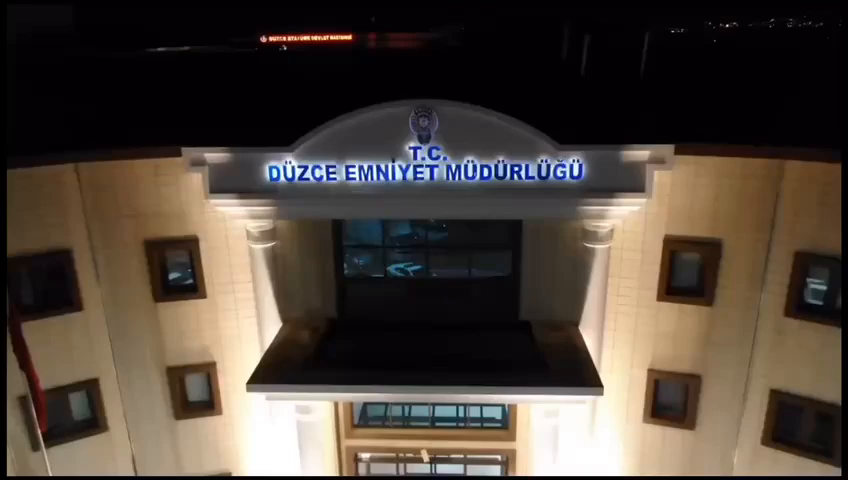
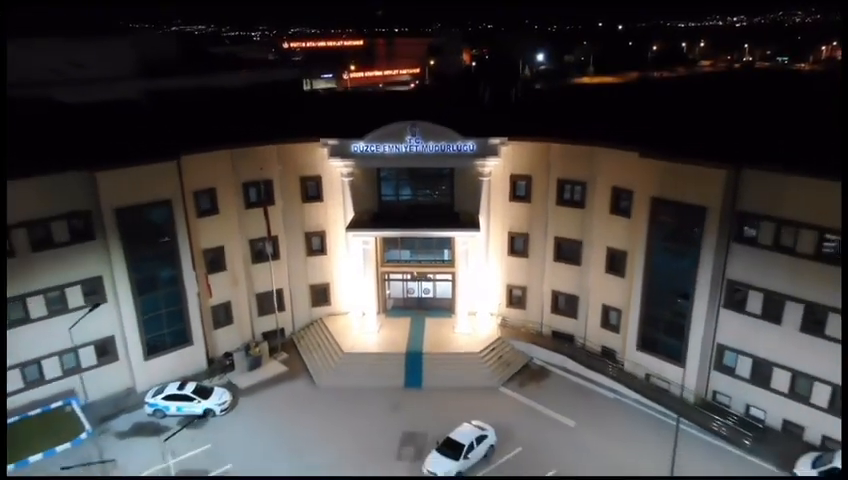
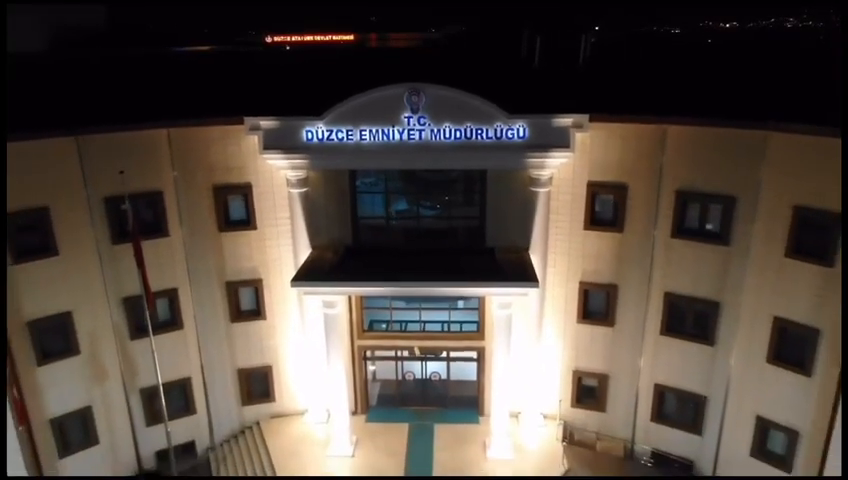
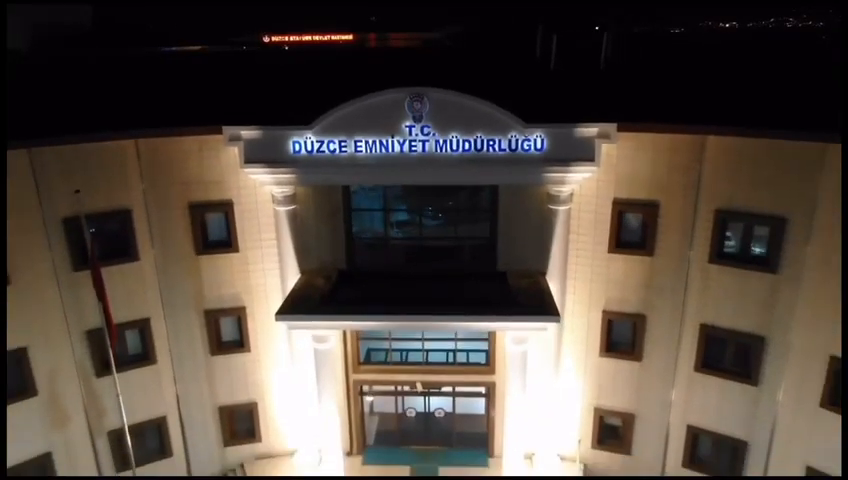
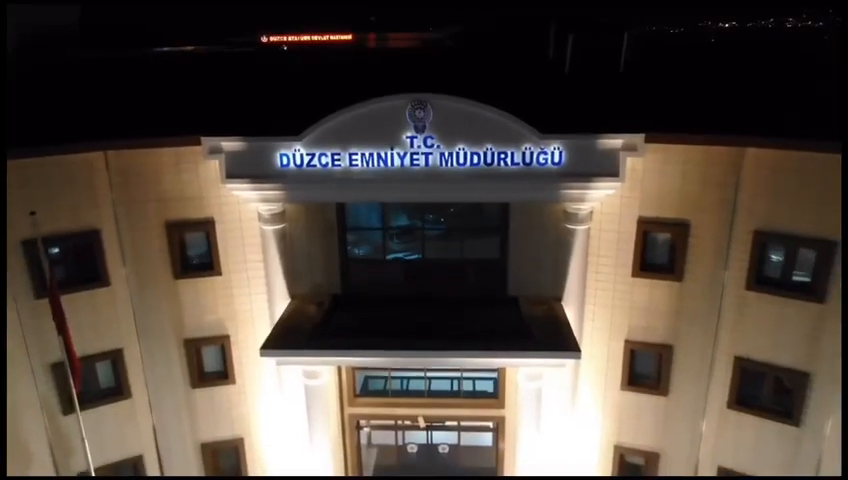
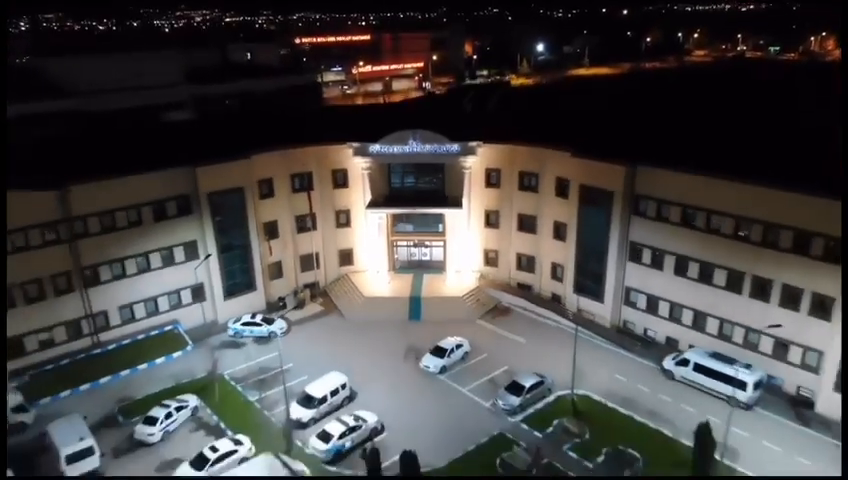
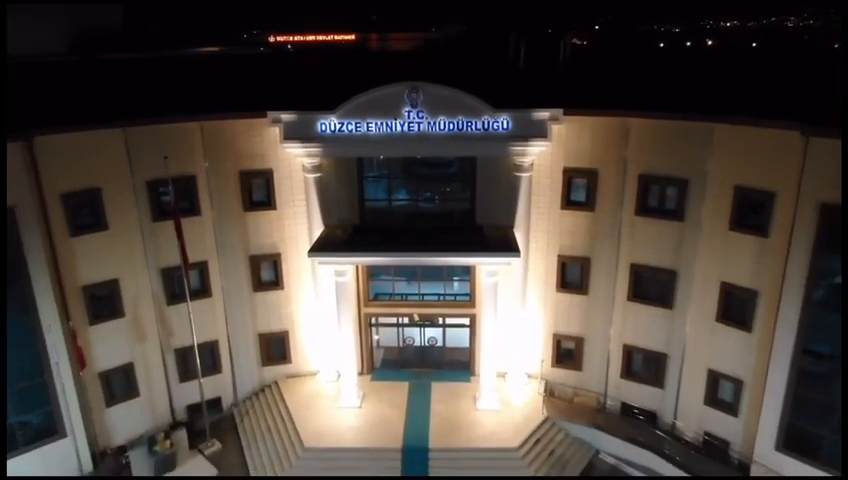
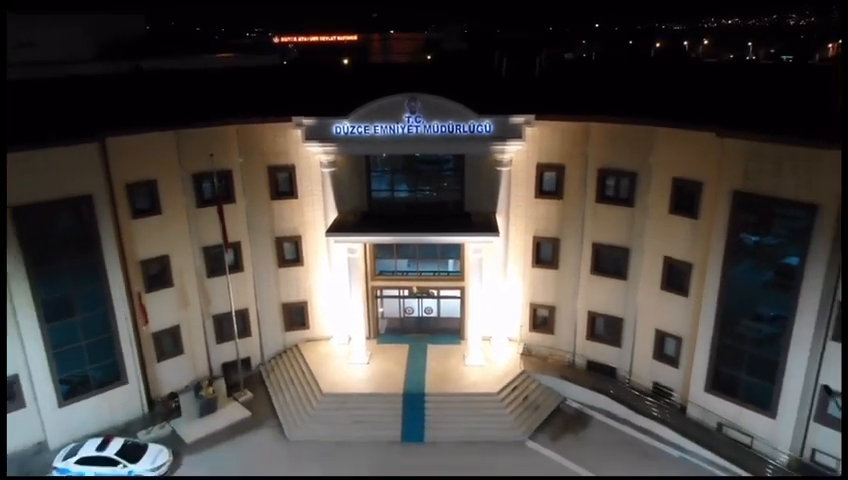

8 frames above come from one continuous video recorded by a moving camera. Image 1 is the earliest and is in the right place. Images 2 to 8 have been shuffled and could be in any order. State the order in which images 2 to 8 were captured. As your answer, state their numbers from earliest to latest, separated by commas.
5, 4, 3, 7, 8, 2, 6
